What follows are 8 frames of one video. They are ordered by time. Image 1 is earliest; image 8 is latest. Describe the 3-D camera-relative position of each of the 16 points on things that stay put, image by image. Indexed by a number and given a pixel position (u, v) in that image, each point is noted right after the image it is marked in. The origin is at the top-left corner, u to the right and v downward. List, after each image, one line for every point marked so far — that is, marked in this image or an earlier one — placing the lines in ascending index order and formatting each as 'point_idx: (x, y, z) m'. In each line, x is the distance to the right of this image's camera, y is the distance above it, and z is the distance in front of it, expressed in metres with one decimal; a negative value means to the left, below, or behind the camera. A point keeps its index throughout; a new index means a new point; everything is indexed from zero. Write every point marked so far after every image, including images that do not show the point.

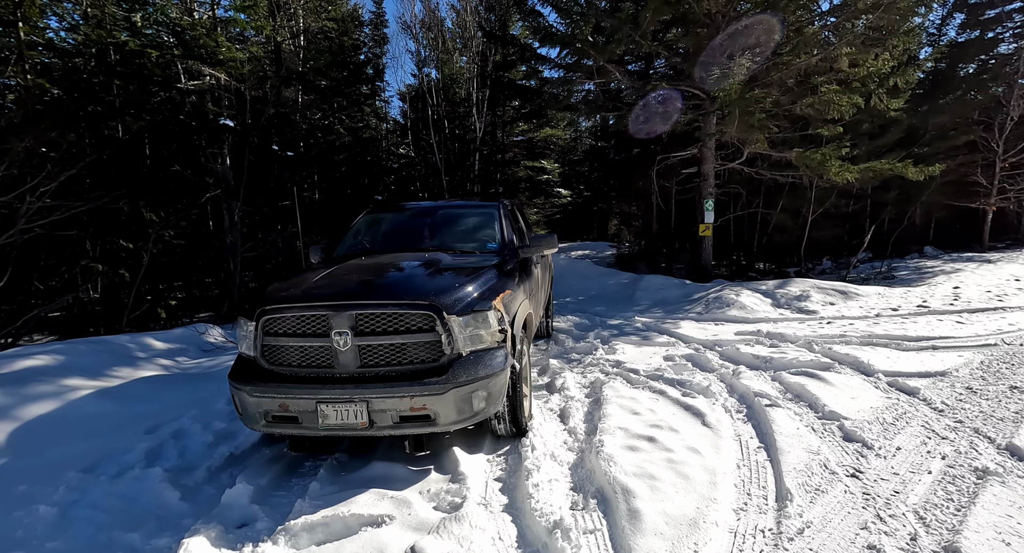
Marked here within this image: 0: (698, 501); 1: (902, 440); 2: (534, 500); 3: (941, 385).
0: (+0.8, -1.0, +2.4) m
1: (+2.5, -1.1, +3.4) m
2: (+0.1, -1.1, +2.5) m
3: (+4.0, -1.0, +4.8) m
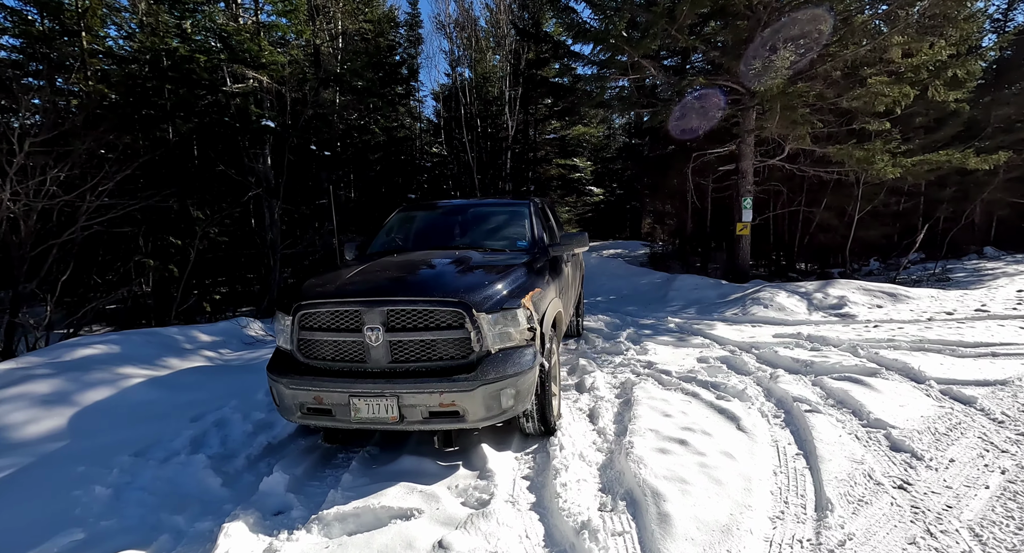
0: (+1.0, -1.0, +2.4) m
1: (+2.7, -1.1, +3.2) m
2: (+0.2, -1.0, +2.5) m
3: (+4.3, -1.0, +4.6) m
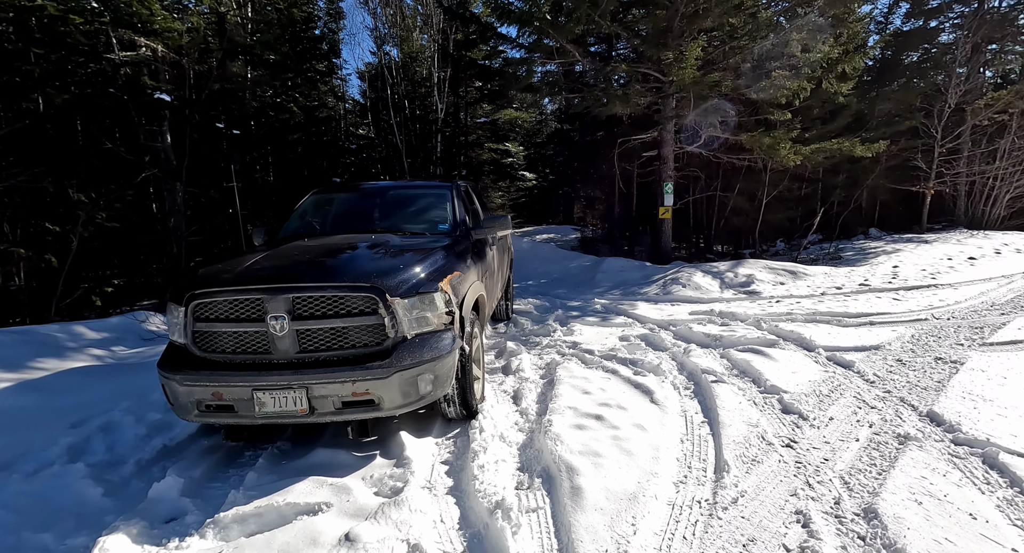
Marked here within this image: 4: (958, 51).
0: (+0.6, -1.0, +2.5) m
1: (+2.2, -0.9, +3.6) m
2: (-0.2, -1.0, +2.5) m
3: (+3.6, -0.8, +5.1) m
4: (+12.3, +6.2, +14.4) m
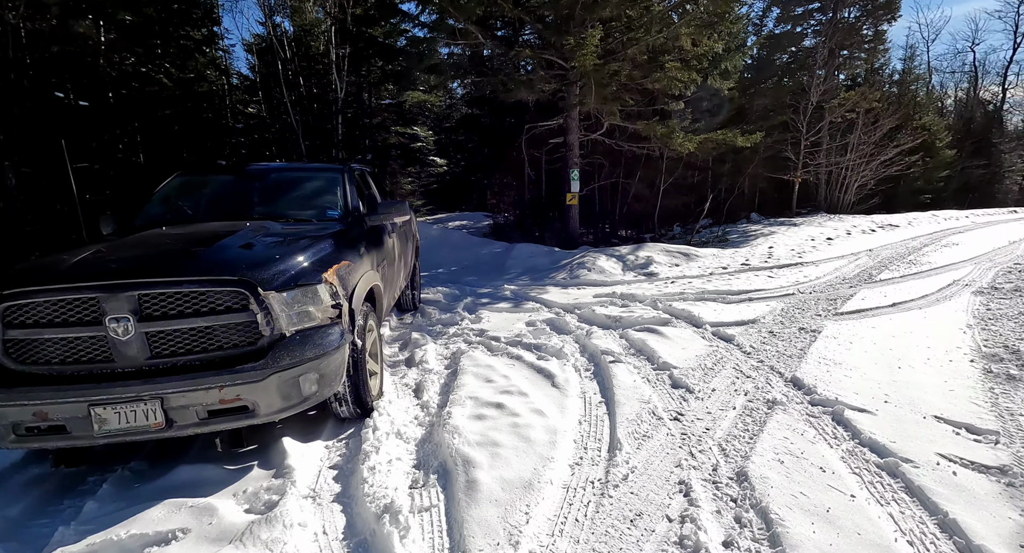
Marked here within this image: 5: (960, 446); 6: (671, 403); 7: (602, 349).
0: (+0.1, -0.9, +2.5) m
1: (+1.5, -0.8, +3.9) m
2: (-0.6, -0.9, +2.4) m
3: (+2.6, -0.6, +5.6) m
4: (+9.5, +6.8, +16.1) m
5: (+2.6, -1.0, +3.1) m
6: (+1.0, -0.8, +3.3) m
7: (+0.8, -0.6, +4.4) m
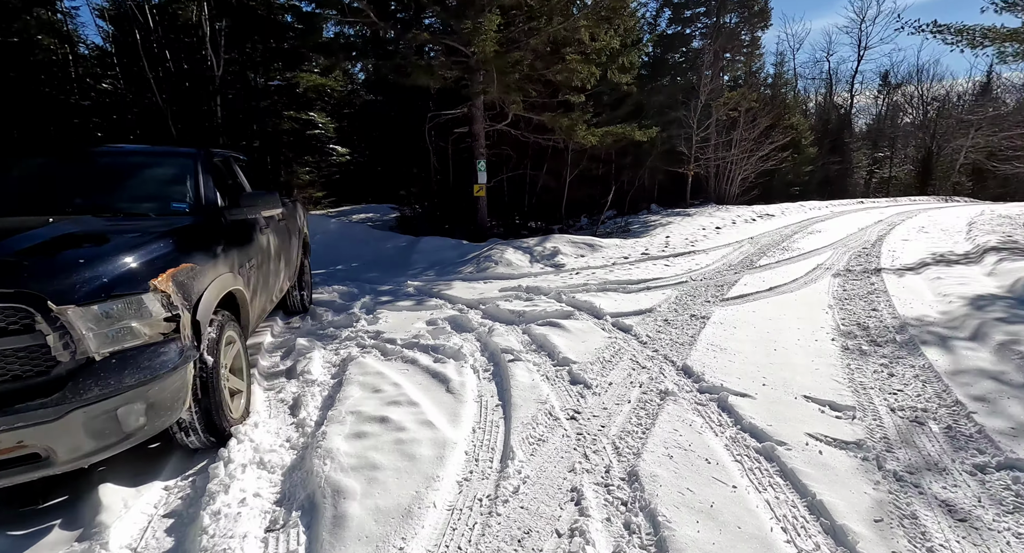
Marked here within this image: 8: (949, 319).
0: (-0.4, -0.9, +2.3) m
1: (+0.8, -0.7, +3.9) m
2: (-1.1, -1.0, +2.1) m
3: (+1.5, -0.5, +5.8) m
4: (+6.4, +7.2, +17.1) m
5: (+2.0, -0.9, +3.3) m
6: (+0.4, -0.8, +3.3) m
7: (-0.1, -0.6, +4.3) m
8: (+4.9, -0.5, +5.8) m
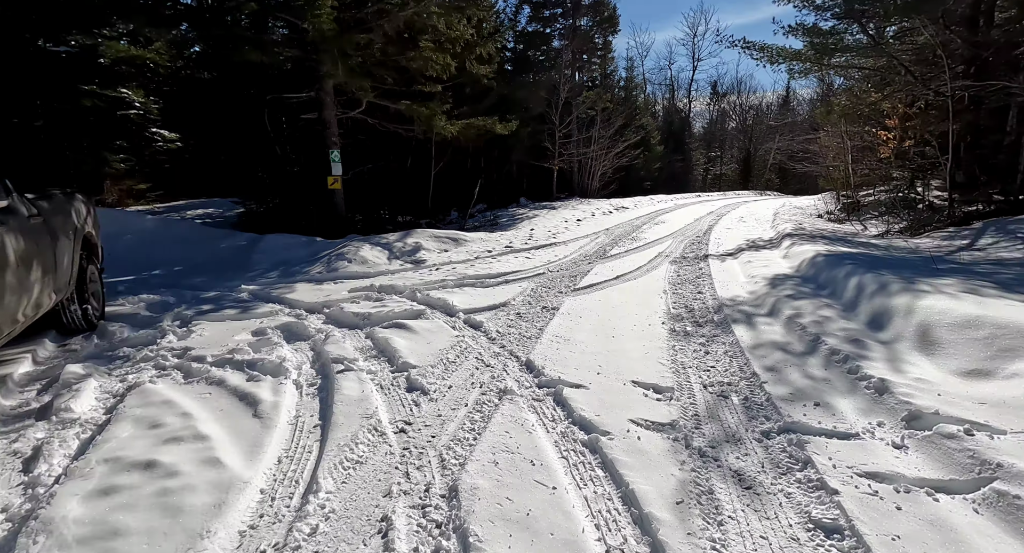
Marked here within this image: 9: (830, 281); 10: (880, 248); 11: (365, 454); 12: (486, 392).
0: (-1.1, -0.9, +2.0) m
1: (-0.4, -0.7, +3.8) m
2: (-1.8, -1.0, +1.5) m
3: (-0.2, -0.4, +5.8) m
4: (+1.5, +7.6, +17.8) m
5: (+0.9, -0.9, +3.5) m
6: (-0.7, -0.8, +3.0) m
7: (-1.3, -0.6, +3.9) m
8: (+3.1, -0.3, +6.6) m
9: (+4.1, -0.1, +6.7) m
10: (+6.5, +0.5, +9.3) m
11: (-0.7, -0.9, +2.5) m
12: (-0.2, -0.8, +3.6) m
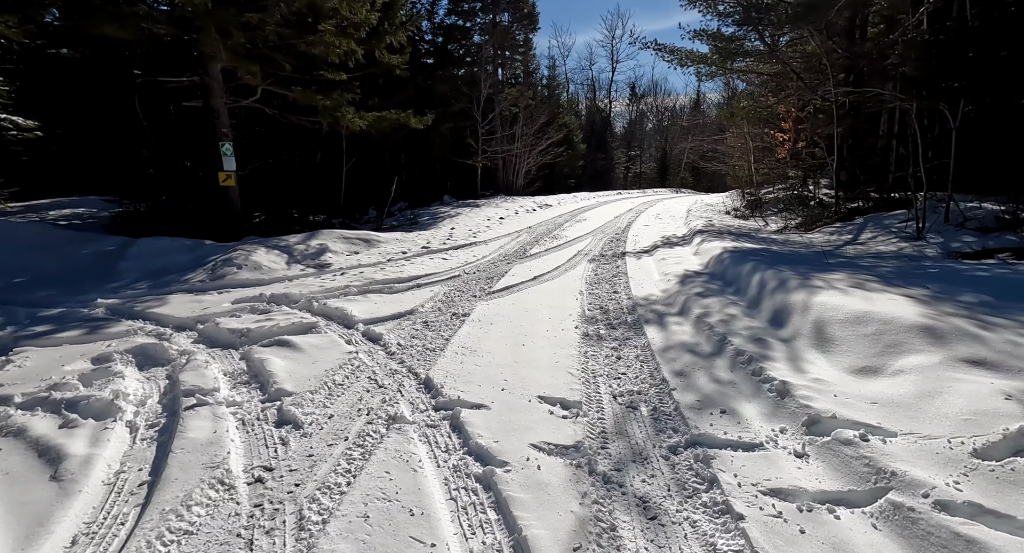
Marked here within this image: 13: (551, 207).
0: (-1.6, -1.0, +1.4) m
1: (-1.1, -0.8, +3.3) m
2: (-2.1, -1.1, +0.9) m
3: (-1.1, -0.5, +5.3) m
4: (-1.4, +7.6, +17.4) m
5: (+0.2, -0.9, +3.2) m
6: (-1.2, -0.9, +2.6) m
7: (-2.0, -0.7, +3.3) m
8: (+1.9, -0.3, +6.6) m
9: (+2.9, 0.0, +6.8) m
10: (+5.0, +0.6, +9.7) m
11: (-1.2, -1.0, +2.1) m
12: (-0.8, -0.9, +3.2) m
13: (+1.2, +2.4, +18.3) m
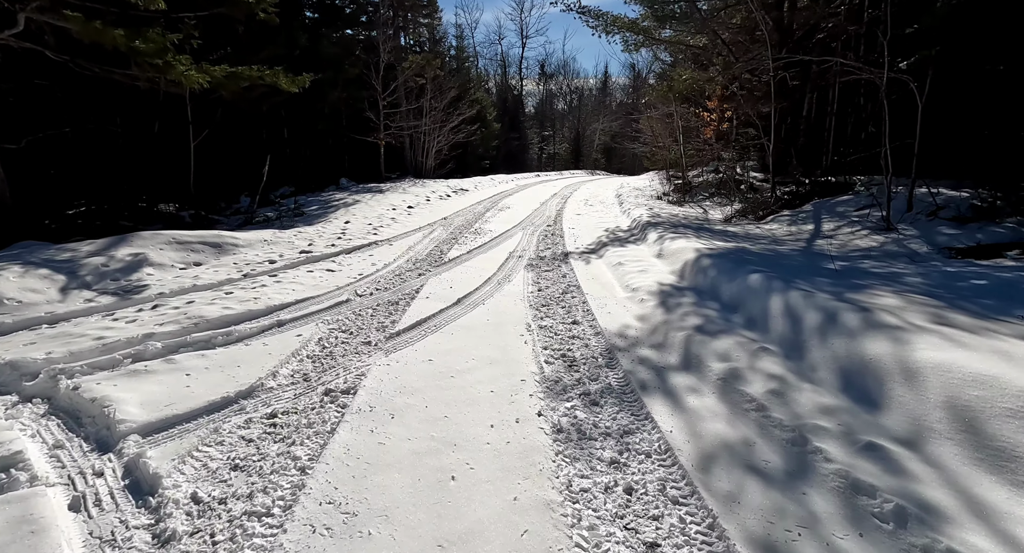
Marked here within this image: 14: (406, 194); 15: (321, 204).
0: (-1.4, -1.5, -1.1) m
1: (-1.2, -1.2, +0.9) m
2: (-1.8, -1.7, -1.7) m
3: (-1.6, -0.9, +2.8) m
4: (-4.1, +7.6, +14.4) m
5: (+0.1, -1.3, +1.0) m
6: (-1.2, -1.3, +0.1) m
7: (-2.2, -1.2, +0.7) m
8: (+1.2, -0.5, +4.6) m
9: (+2.1, -0.2, +5.0) m
10: (+3.6, +0.6, +8.2) m
11: (-1.1, -1.4, -0.4) m
12: (-0.9, -1.3, +0.8) m
13: (-1.6, +2.6, +15.9) m
14: (-3.3, +2.1, +13.5) m
15: (-4.8, +1.6, +11.5) m
